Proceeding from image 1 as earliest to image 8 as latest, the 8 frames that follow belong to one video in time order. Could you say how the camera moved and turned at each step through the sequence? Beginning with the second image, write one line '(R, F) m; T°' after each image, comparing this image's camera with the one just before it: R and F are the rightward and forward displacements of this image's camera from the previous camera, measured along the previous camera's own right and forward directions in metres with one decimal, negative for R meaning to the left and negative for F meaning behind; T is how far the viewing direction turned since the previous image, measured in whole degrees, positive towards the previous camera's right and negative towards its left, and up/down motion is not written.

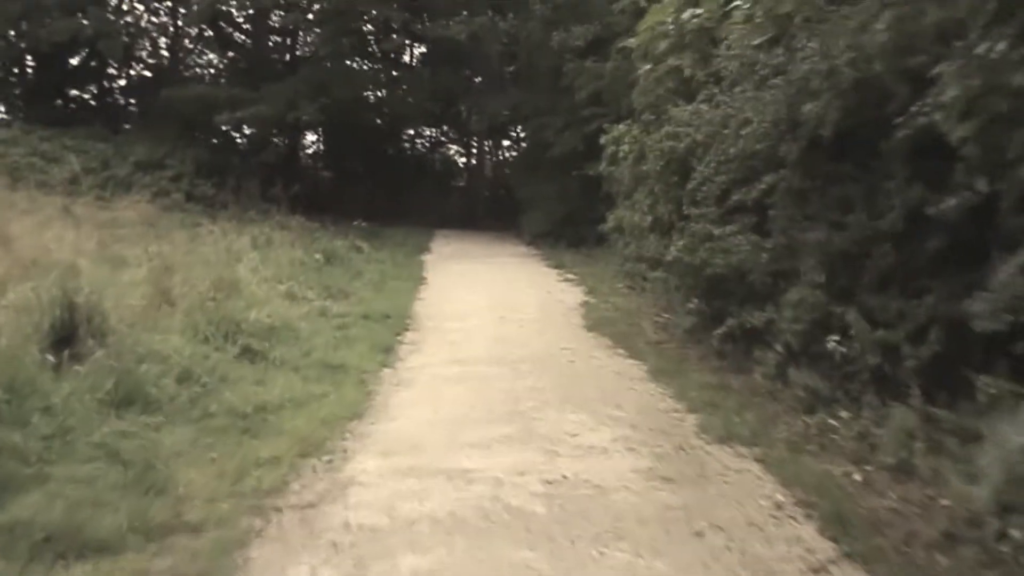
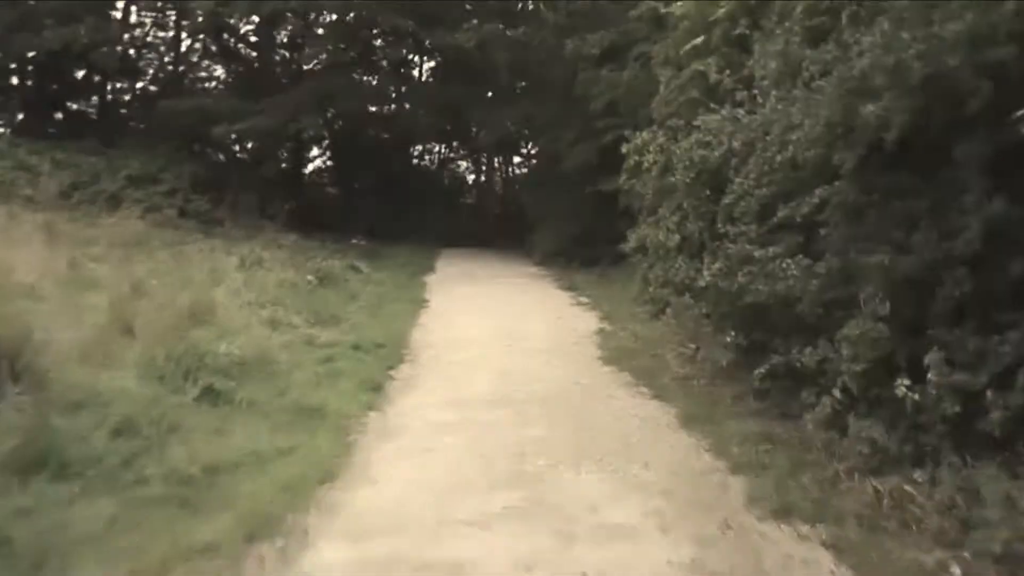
(0.0, +1.3) m; -1°
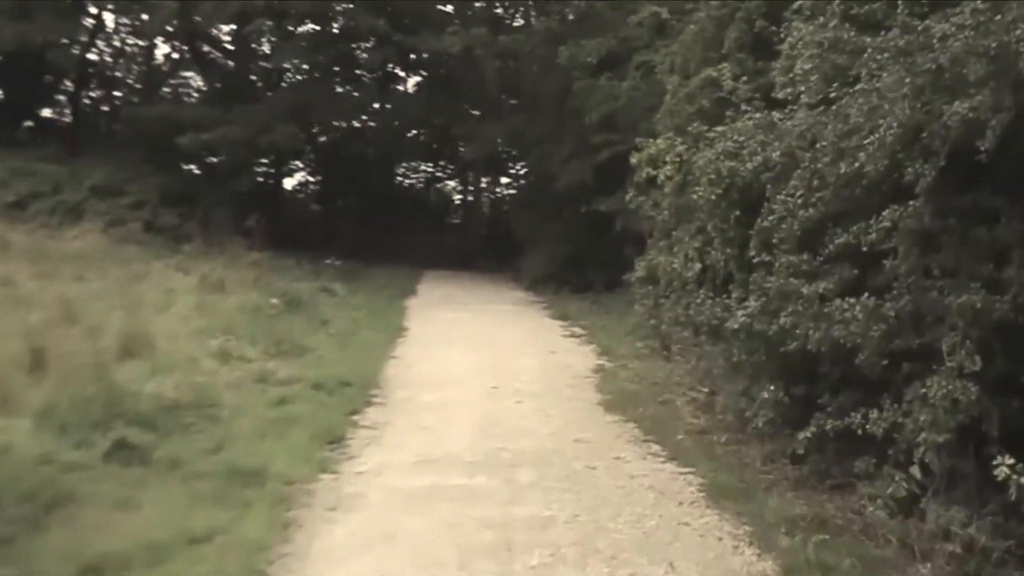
(0.0, +1.4) m; +1°
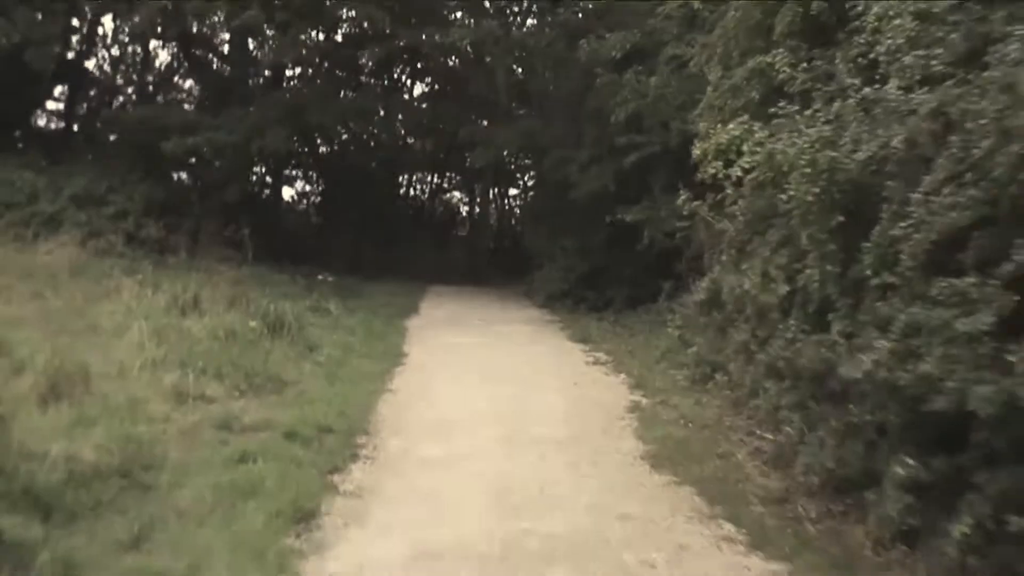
(-0.1, +1.8) m; 0°
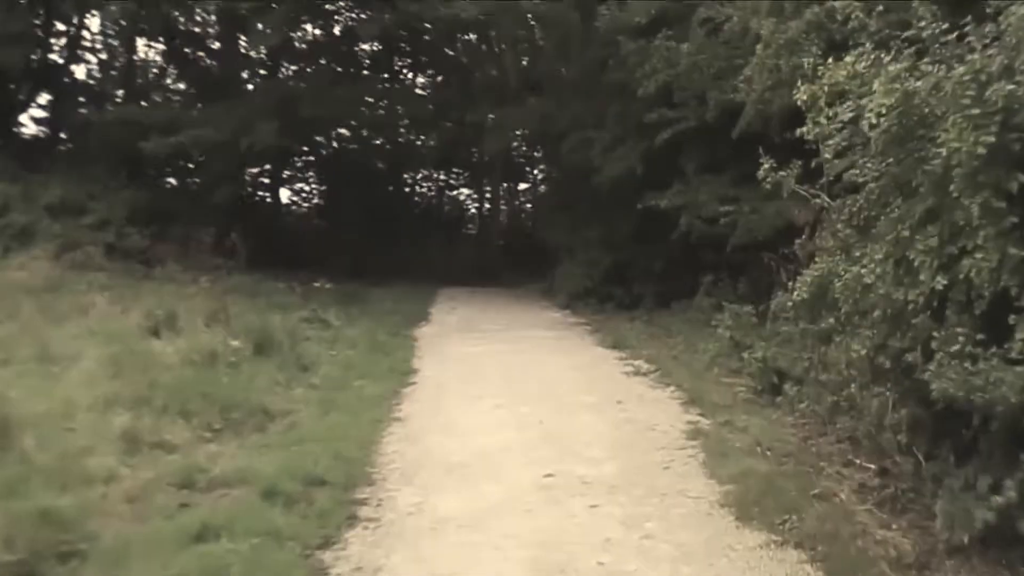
(-0.1, +1.6) m; -1°
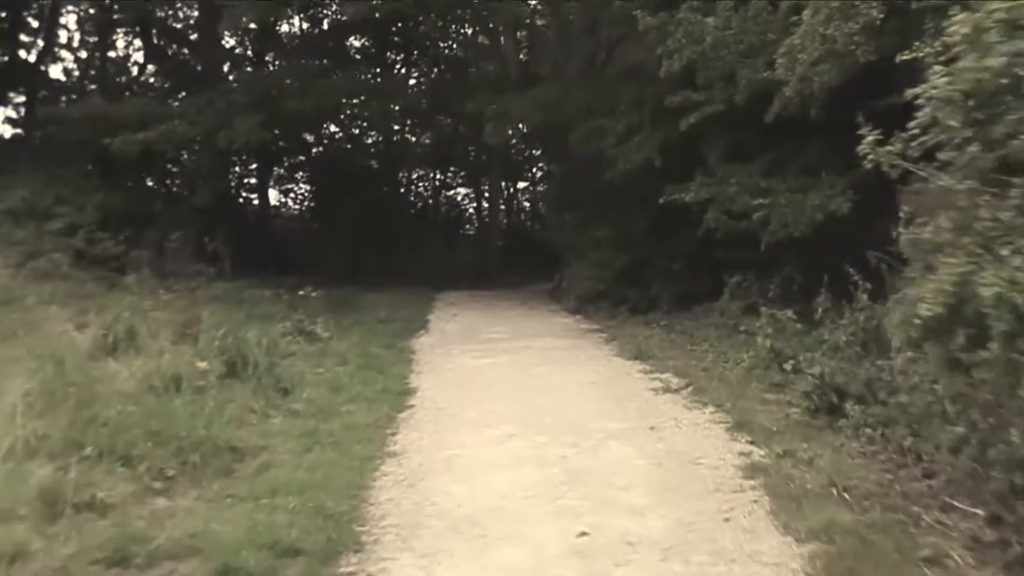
(-0.1, +1.3) m; 0°
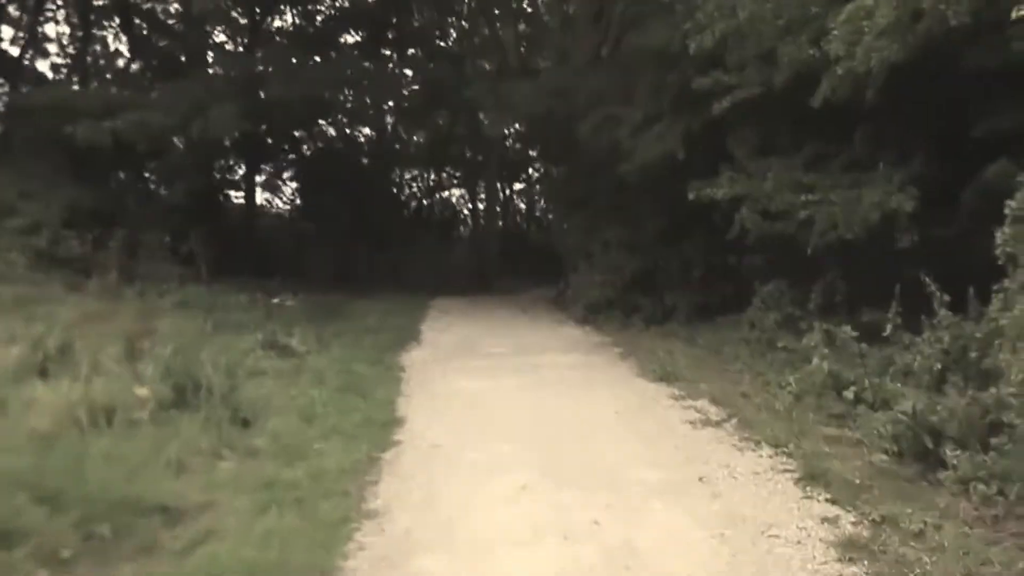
(-0.1, +1.5) m; 0°
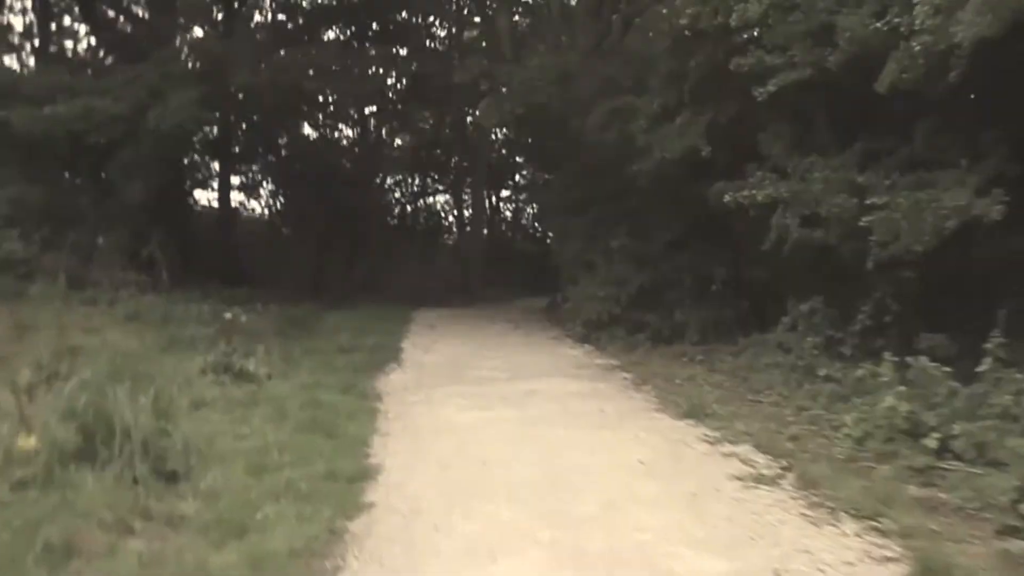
(-0.1, +1.5) m; +1°
